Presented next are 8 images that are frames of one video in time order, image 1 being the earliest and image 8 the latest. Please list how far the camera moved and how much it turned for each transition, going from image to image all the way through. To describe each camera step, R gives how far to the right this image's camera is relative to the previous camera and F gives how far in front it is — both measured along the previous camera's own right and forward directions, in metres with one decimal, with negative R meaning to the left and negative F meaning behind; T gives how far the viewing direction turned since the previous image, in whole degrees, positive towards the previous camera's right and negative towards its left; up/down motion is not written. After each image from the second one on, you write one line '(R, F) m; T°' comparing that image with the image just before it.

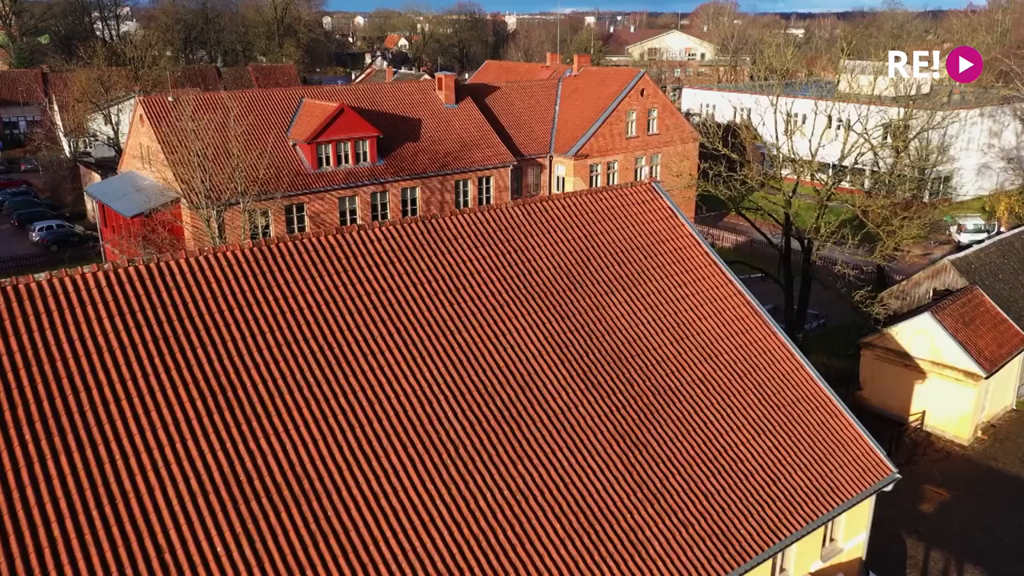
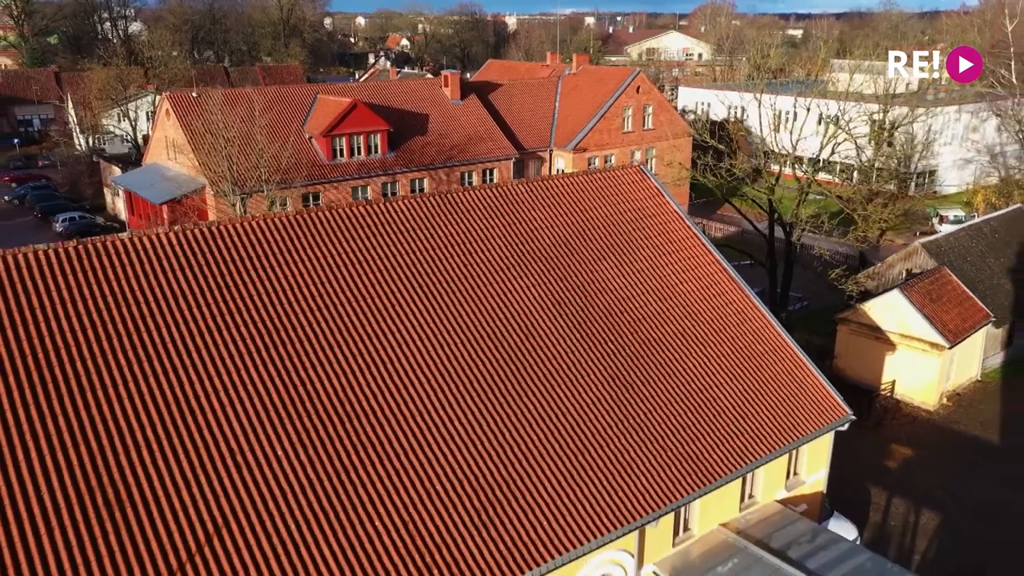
(-0.1, -2.1) m; 0°
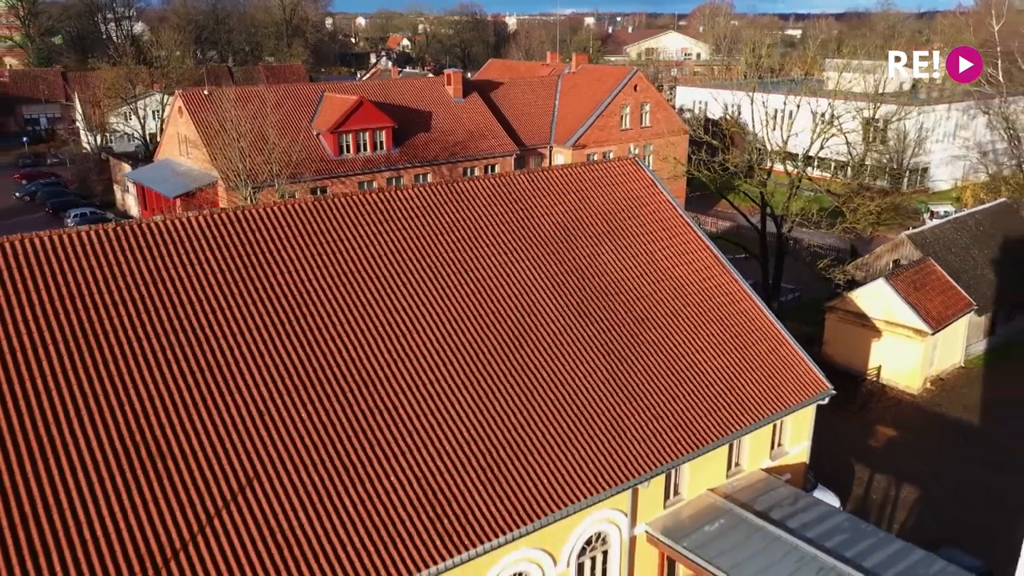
(0.0, -1.1) m; 0°
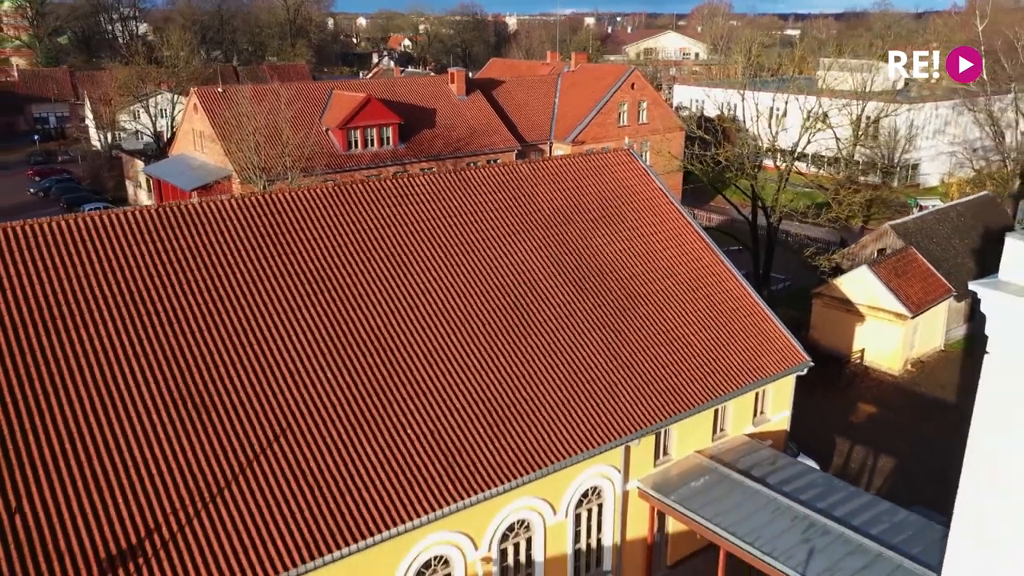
(-0.1, -1.5) m; 0°
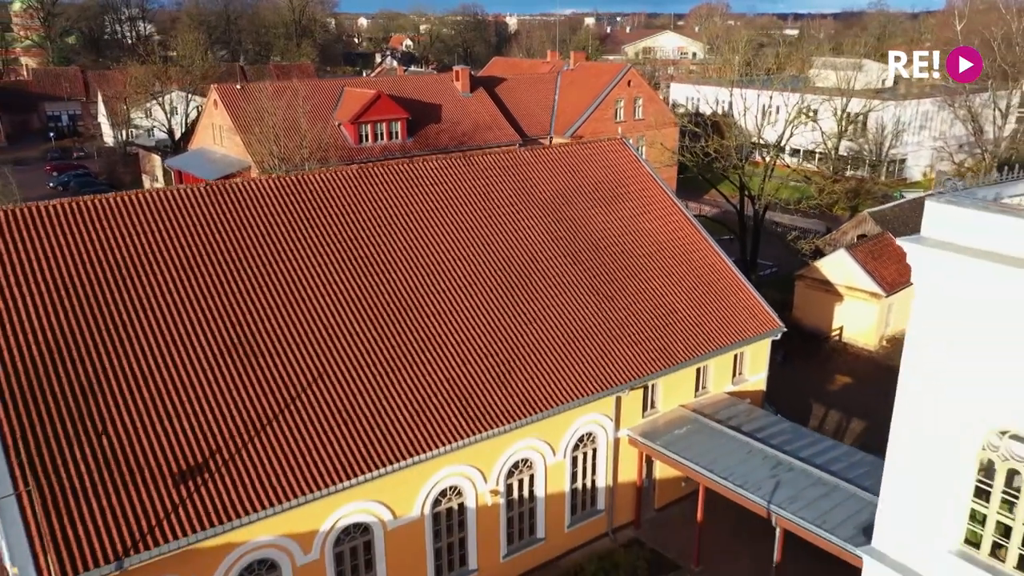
(-0.1, -2.2) m; 0°
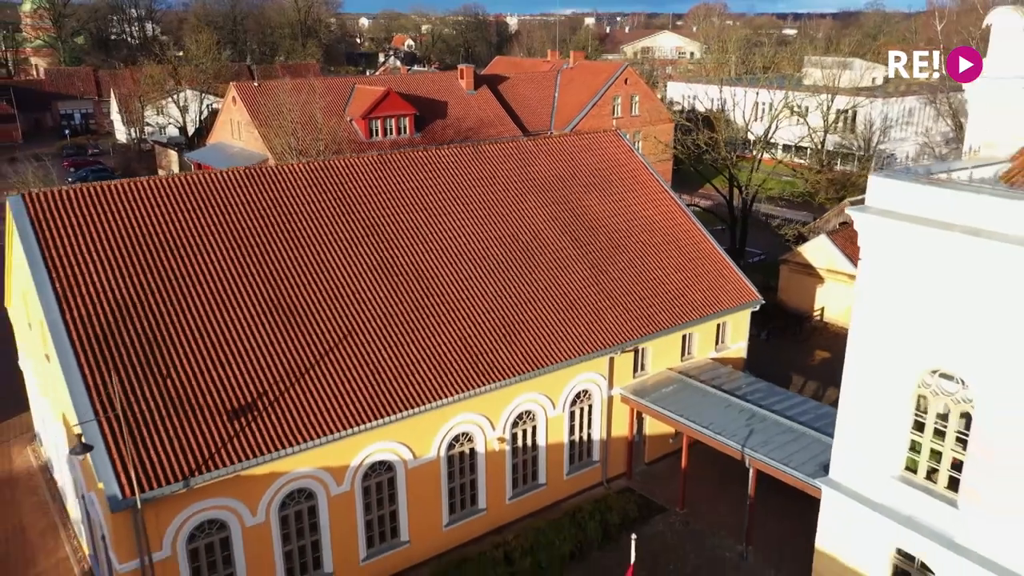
(-0.1, -2.2) m; 0°
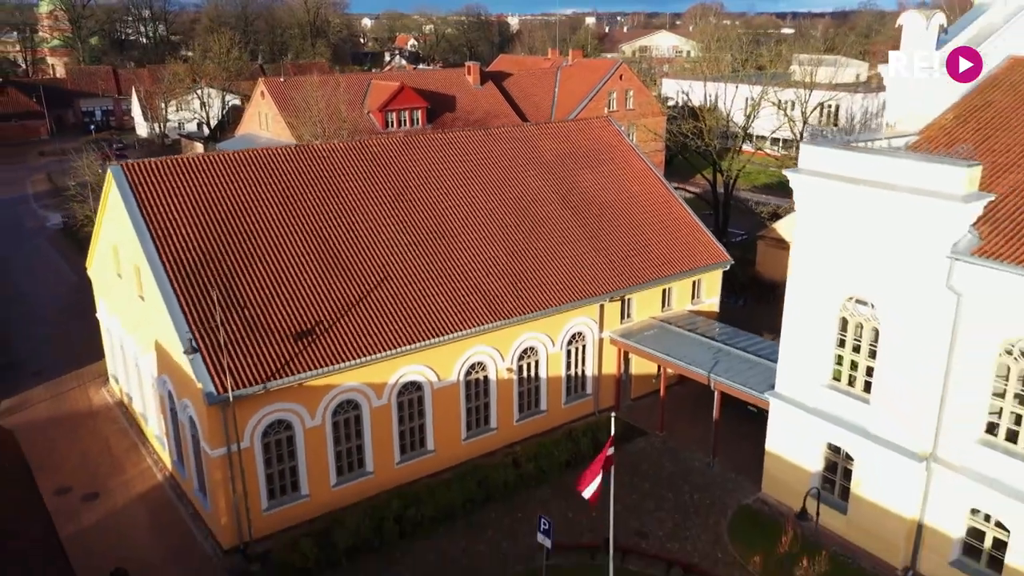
(-0.1, -3.9) m; 0°
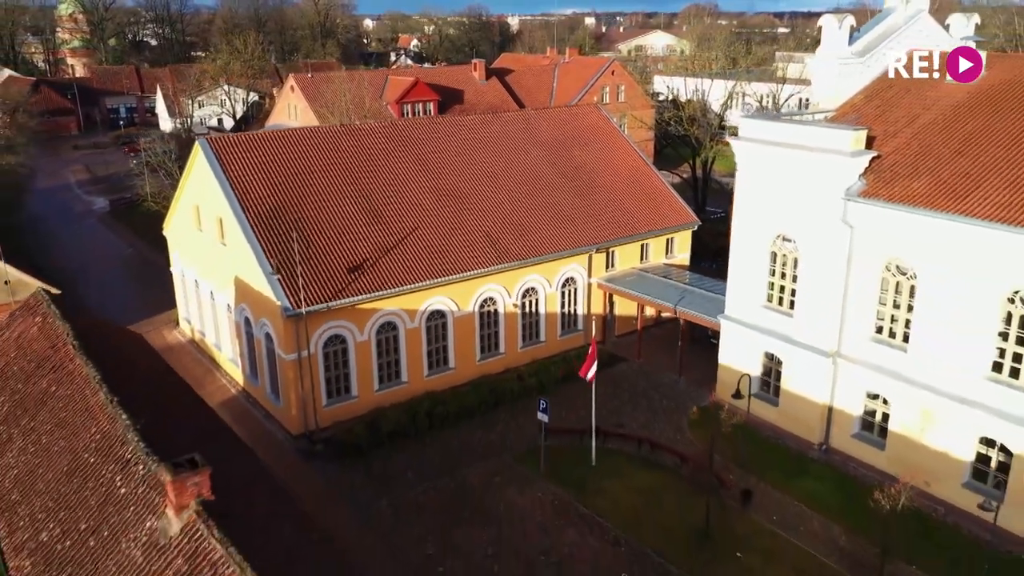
(-0.1, -5.5) m; 0°
